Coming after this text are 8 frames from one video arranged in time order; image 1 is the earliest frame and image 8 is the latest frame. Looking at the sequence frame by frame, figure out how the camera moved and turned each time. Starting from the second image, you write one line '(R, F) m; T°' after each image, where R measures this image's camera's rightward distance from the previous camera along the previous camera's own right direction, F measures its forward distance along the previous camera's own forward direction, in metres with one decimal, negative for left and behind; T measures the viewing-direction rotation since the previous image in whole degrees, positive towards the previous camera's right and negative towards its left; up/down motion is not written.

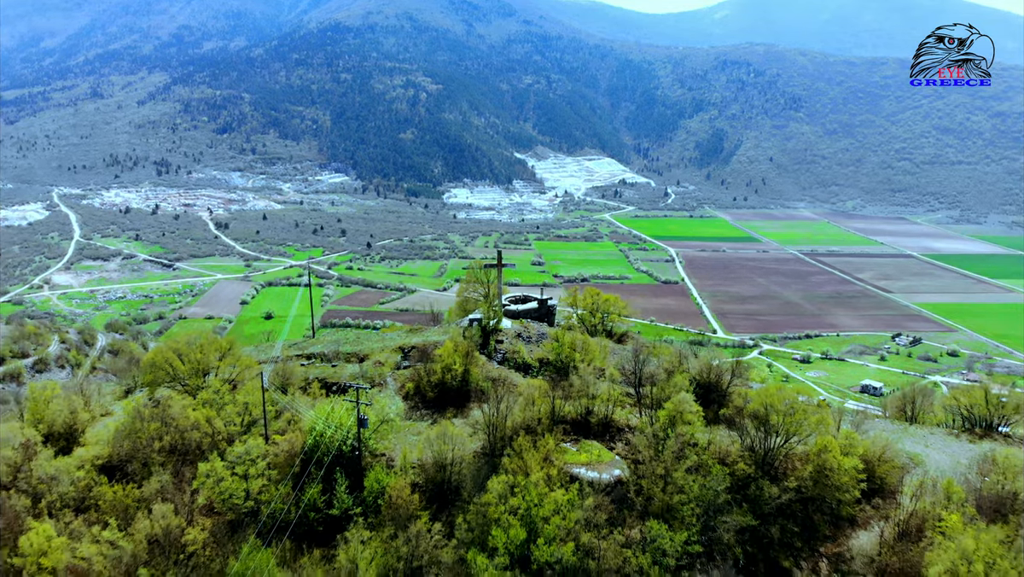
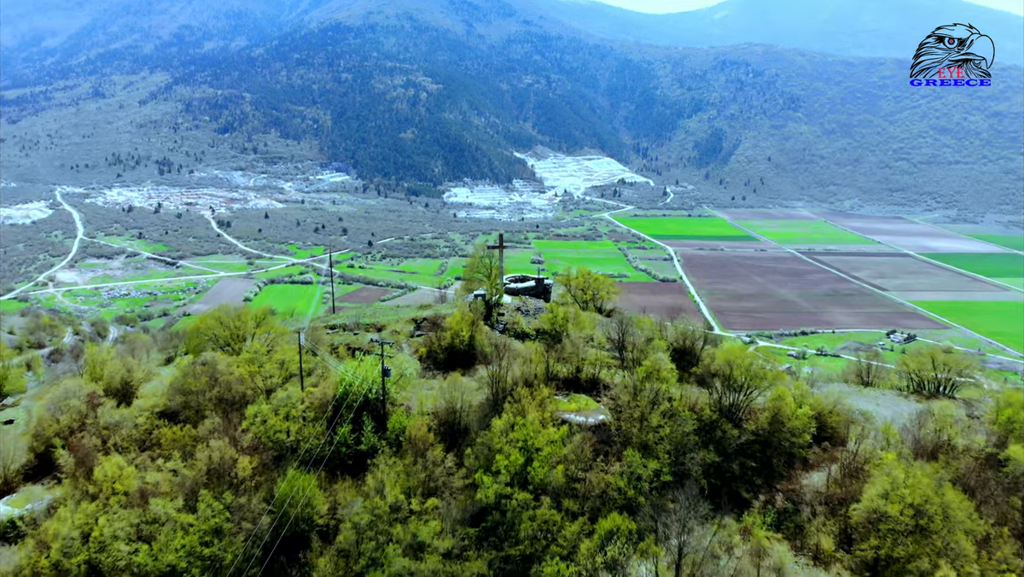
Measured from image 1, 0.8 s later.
(0.0, -1.6) m; 0°
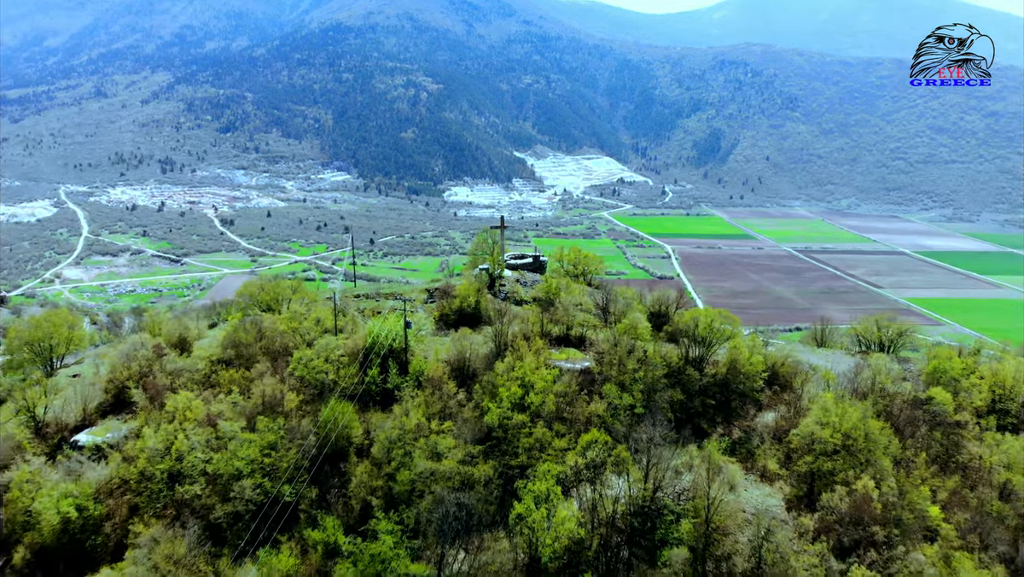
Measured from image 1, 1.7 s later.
(0.0, -2.1) m; 0°
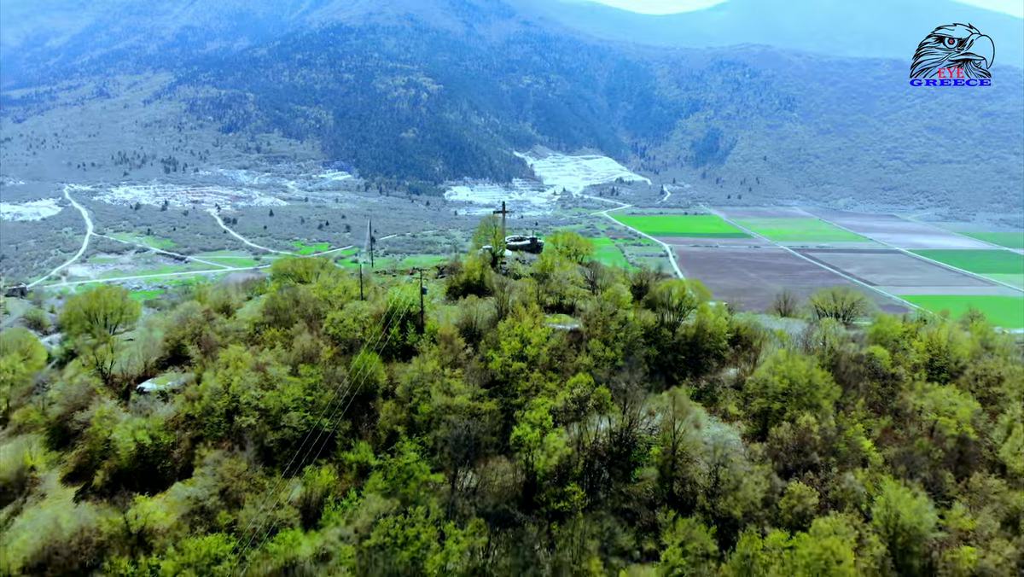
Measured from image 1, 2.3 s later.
(0.0, -2.2) m; 0°
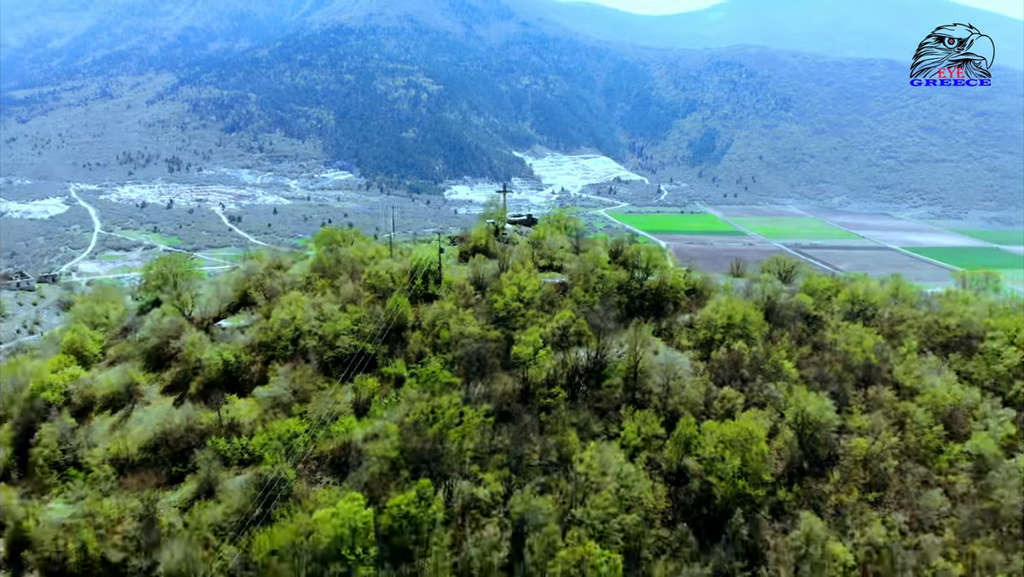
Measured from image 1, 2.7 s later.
(0.0, -3.9) m; 0°
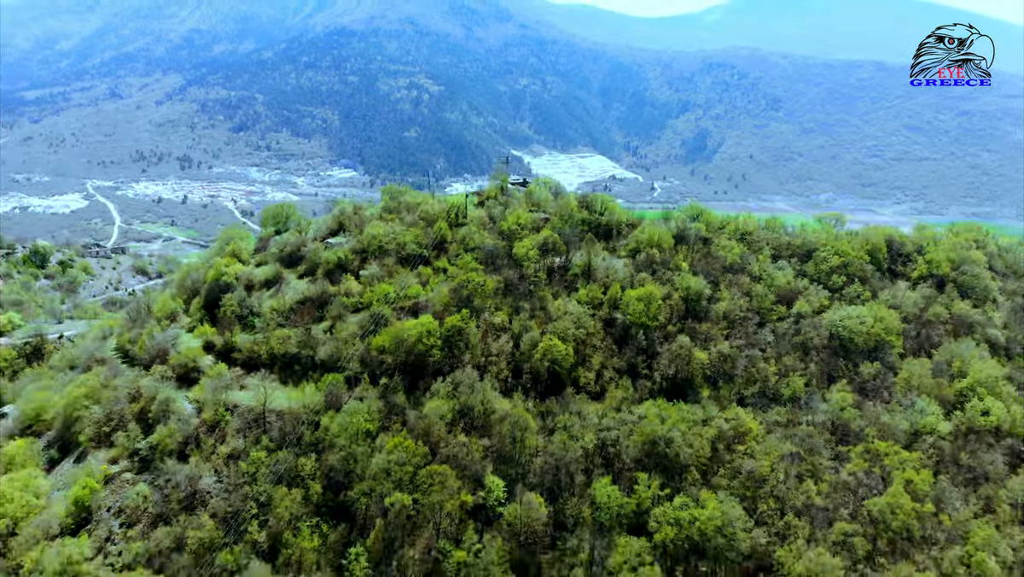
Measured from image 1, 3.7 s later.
(-0.1, -10.4) m; 0°
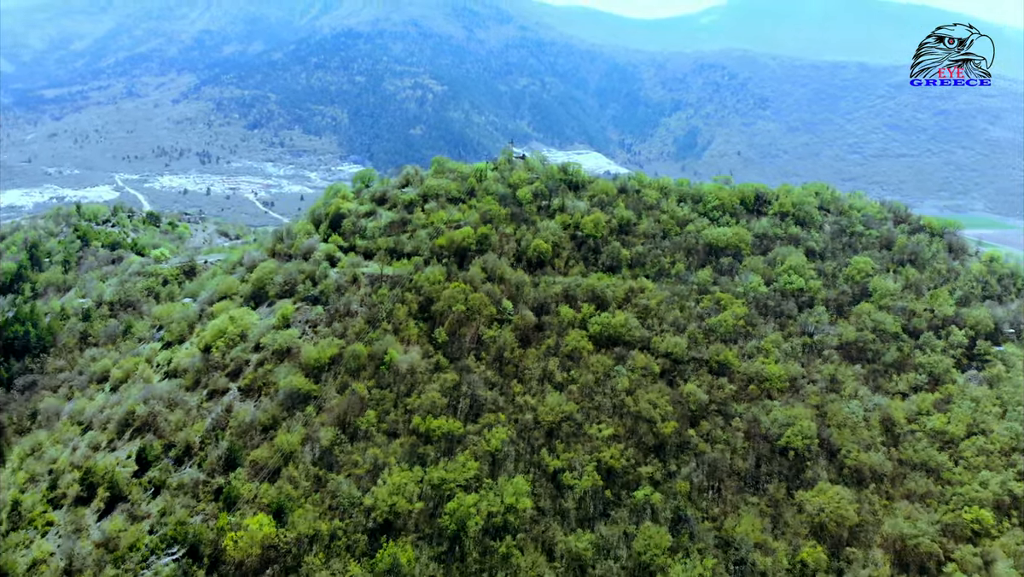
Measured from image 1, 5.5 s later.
(-0.2, -17.3) m; 0°
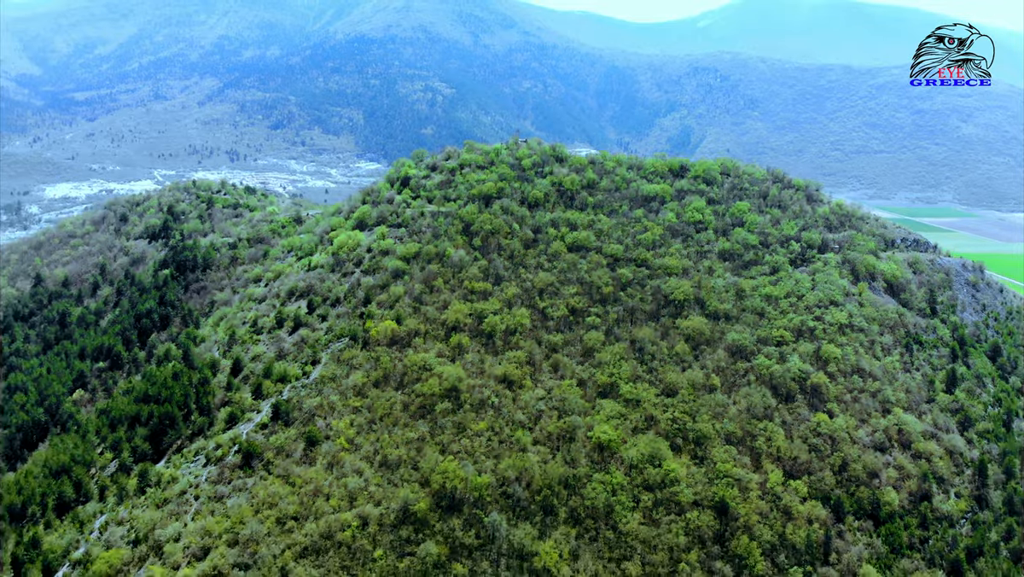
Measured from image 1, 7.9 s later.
(-0.2, -24.6) m; 0°
